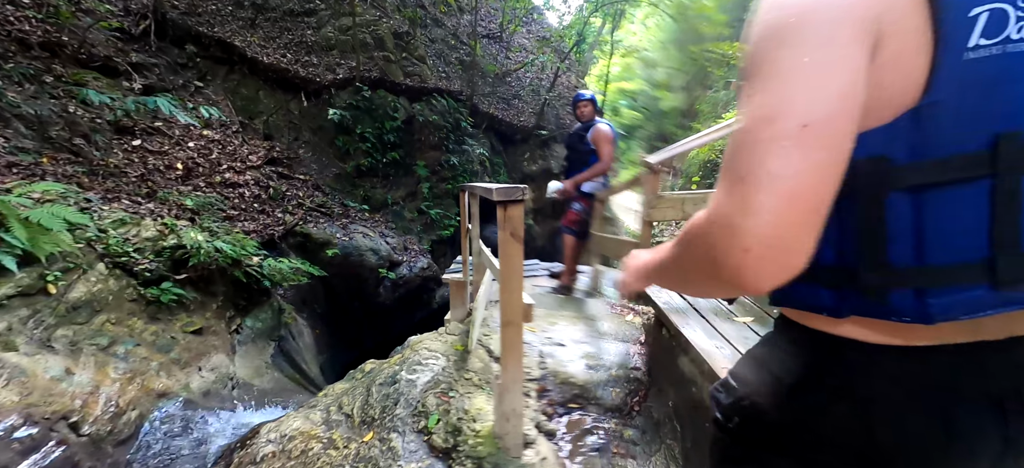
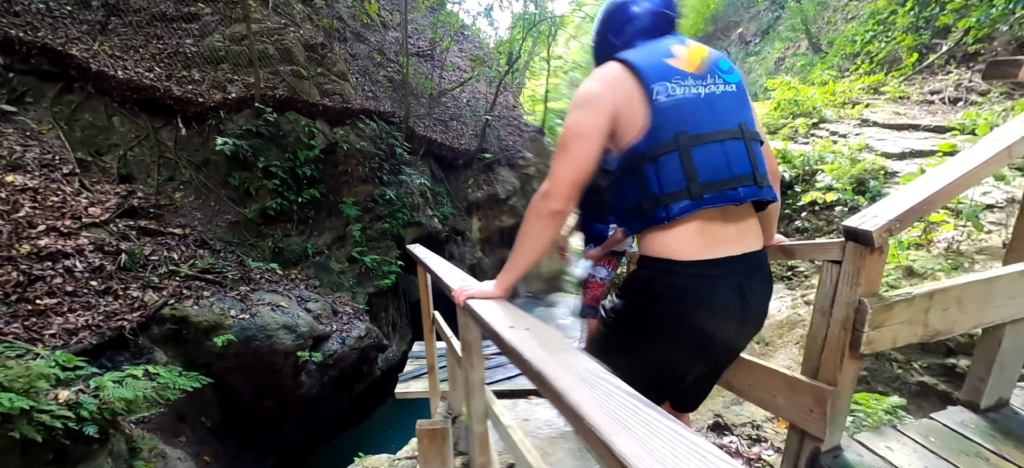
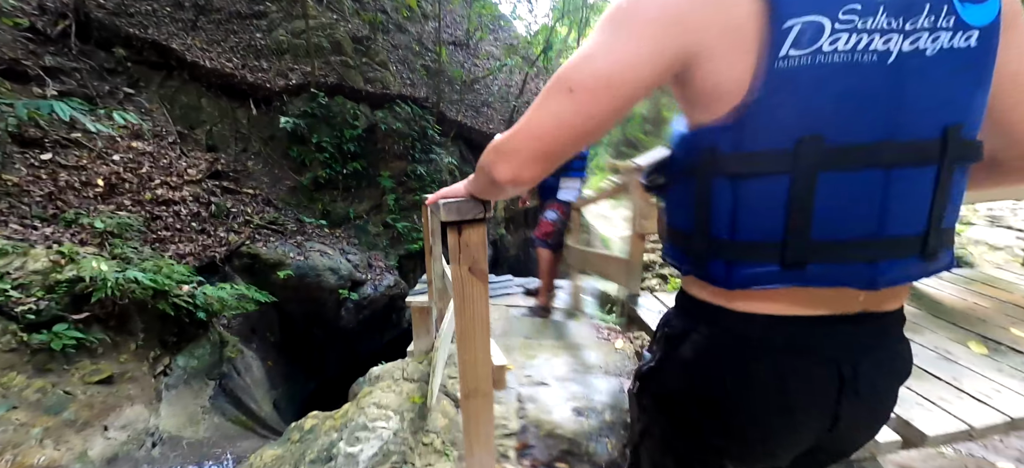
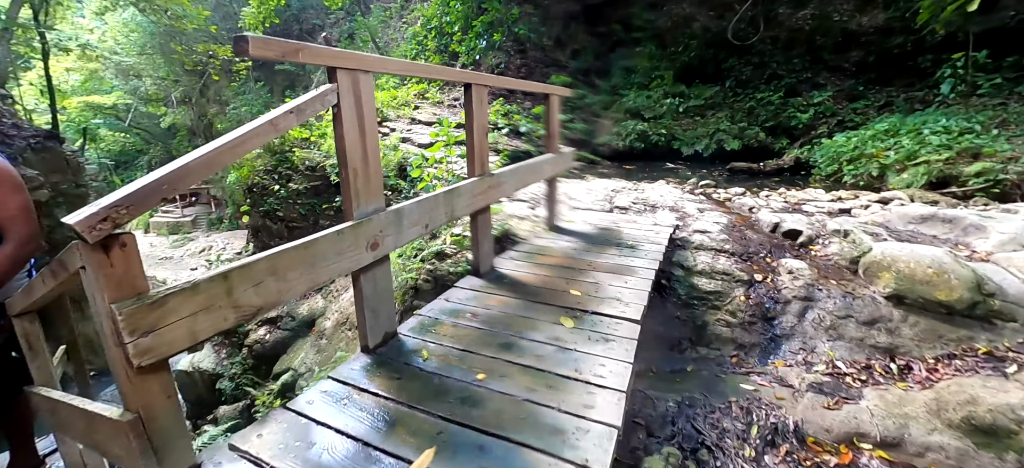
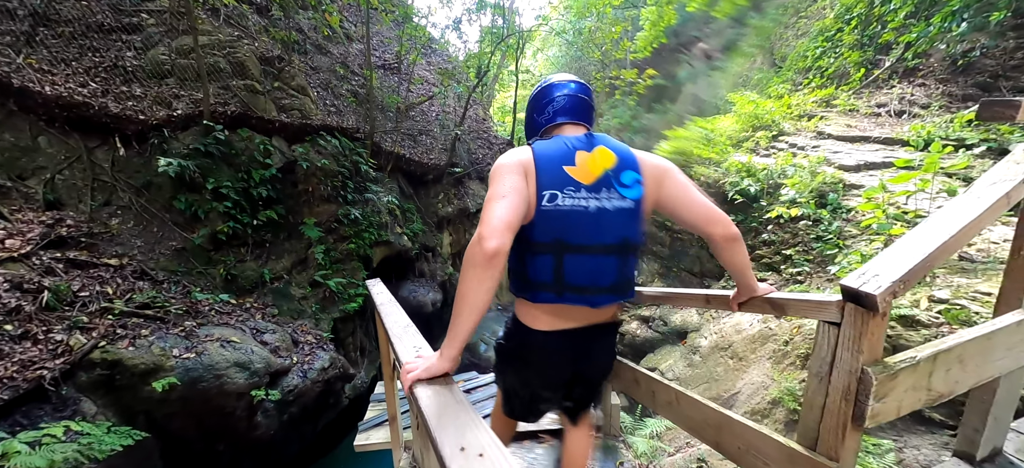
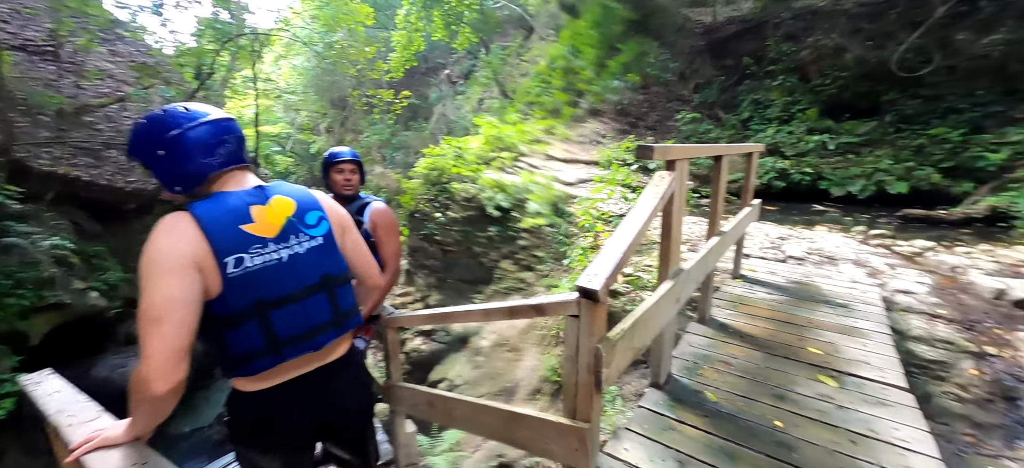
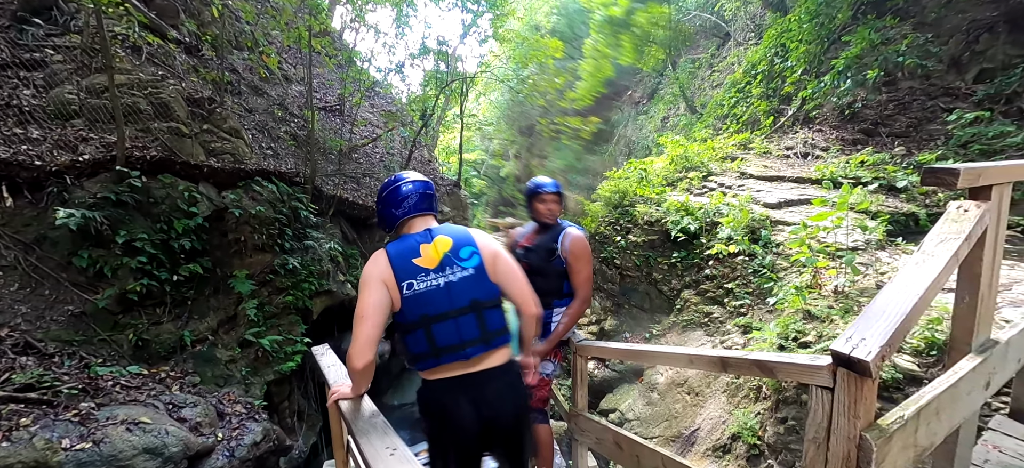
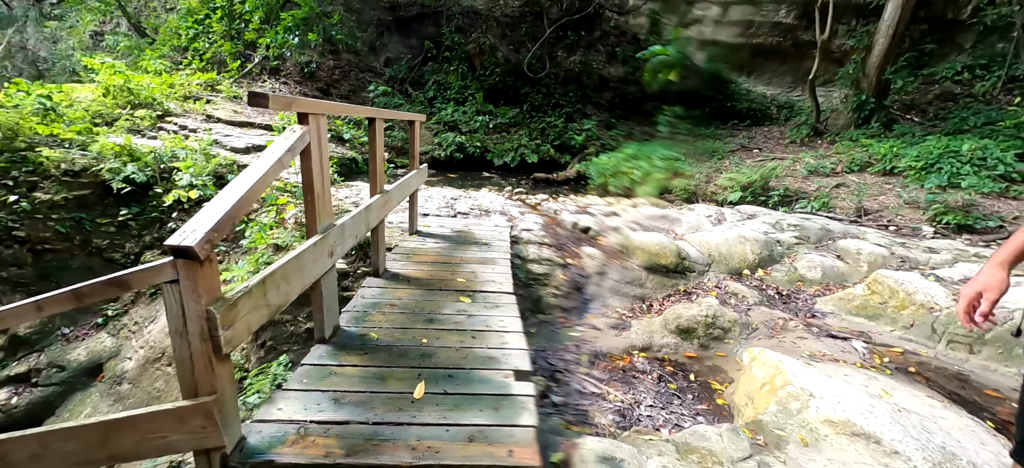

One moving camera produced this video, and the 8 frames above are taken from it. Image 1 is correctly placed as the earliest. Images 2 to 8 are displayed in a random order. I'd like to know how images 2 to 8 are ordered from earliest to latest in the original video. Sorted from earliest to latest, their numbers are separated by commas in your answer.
3, 2, 5, 7, 6, 8, 4
